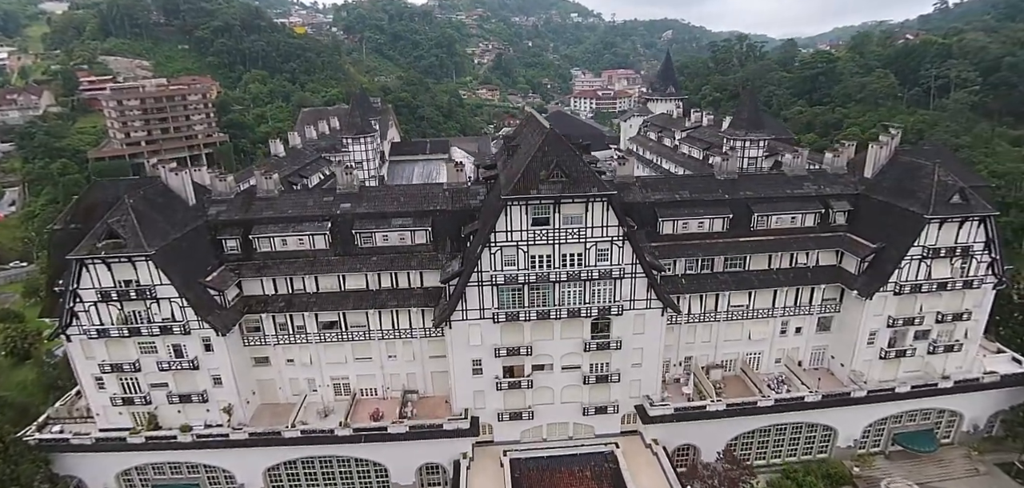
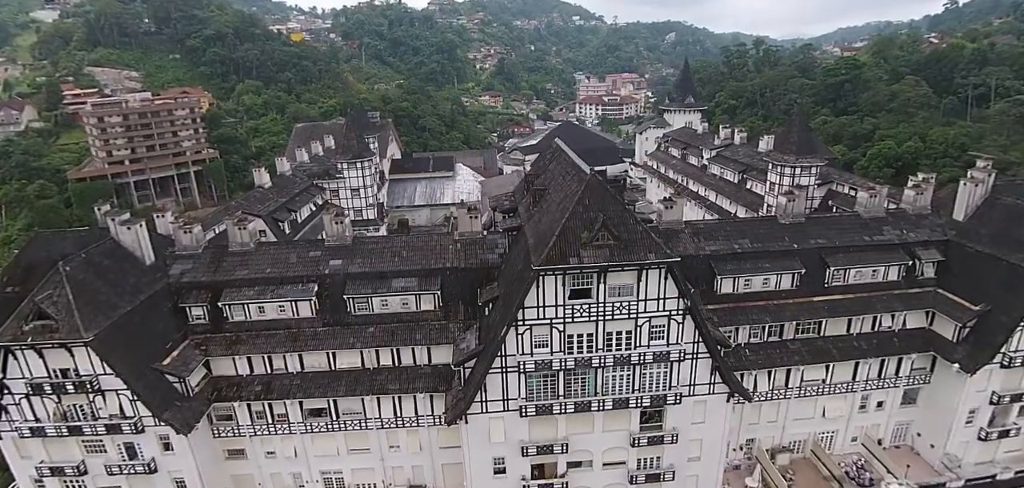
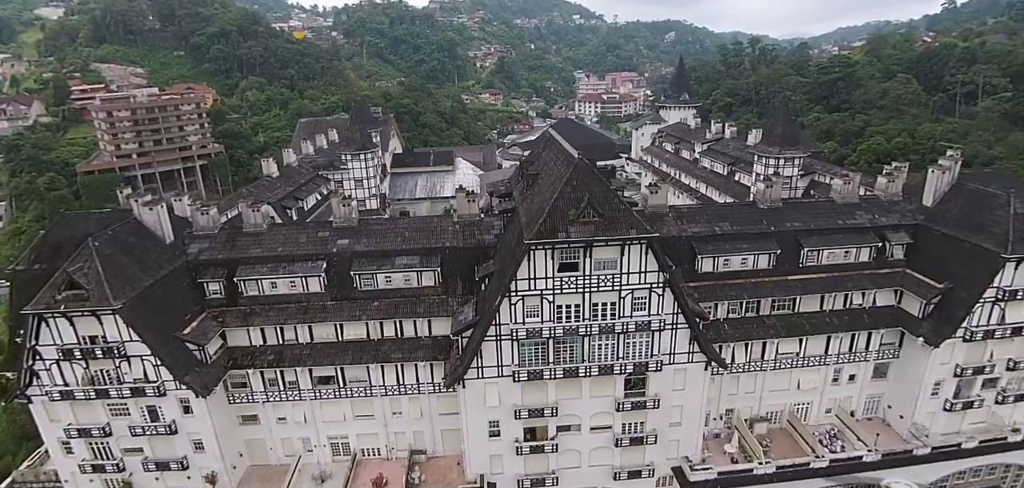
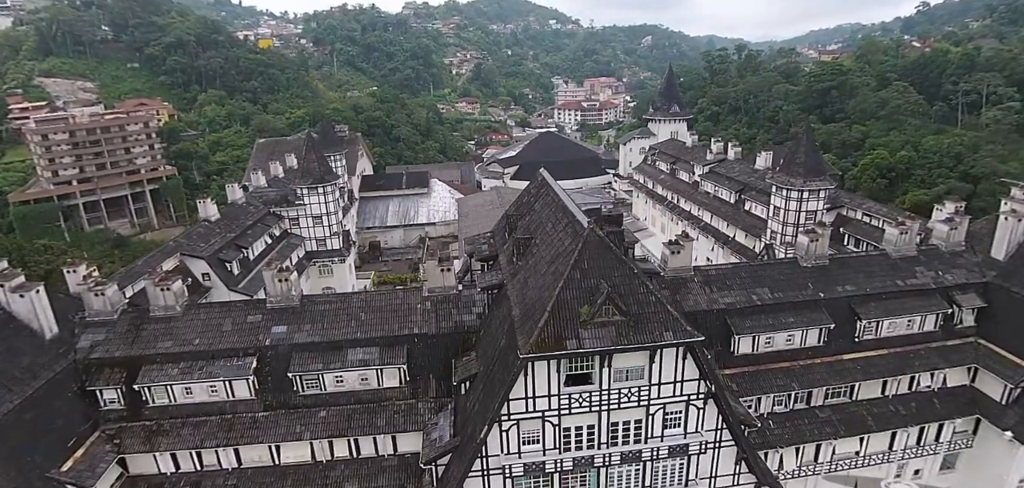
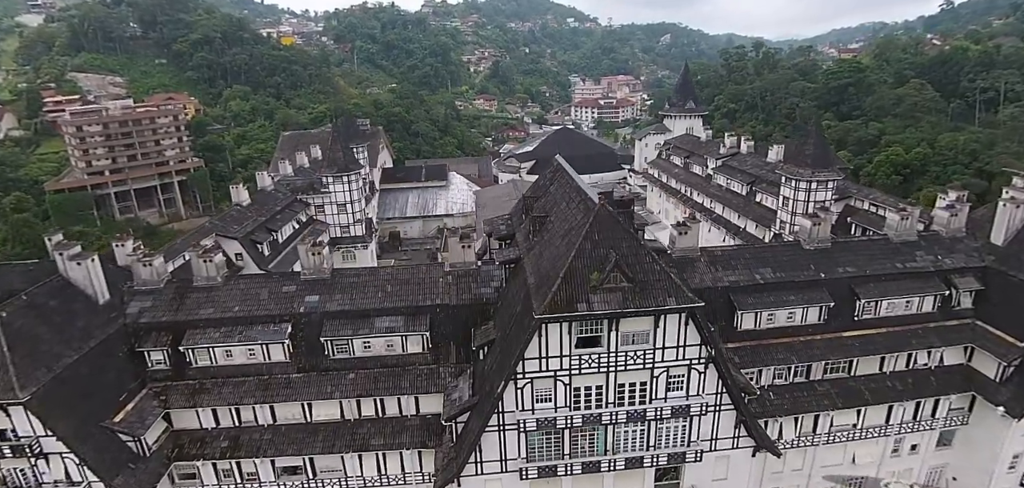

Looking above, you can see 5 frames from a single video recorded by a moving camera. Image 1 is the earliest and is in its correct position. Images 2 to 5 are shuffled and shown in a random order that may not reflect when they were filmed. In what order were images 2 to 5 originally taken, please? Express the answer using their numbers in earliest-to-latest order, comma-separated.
3, 2, 5, 4
